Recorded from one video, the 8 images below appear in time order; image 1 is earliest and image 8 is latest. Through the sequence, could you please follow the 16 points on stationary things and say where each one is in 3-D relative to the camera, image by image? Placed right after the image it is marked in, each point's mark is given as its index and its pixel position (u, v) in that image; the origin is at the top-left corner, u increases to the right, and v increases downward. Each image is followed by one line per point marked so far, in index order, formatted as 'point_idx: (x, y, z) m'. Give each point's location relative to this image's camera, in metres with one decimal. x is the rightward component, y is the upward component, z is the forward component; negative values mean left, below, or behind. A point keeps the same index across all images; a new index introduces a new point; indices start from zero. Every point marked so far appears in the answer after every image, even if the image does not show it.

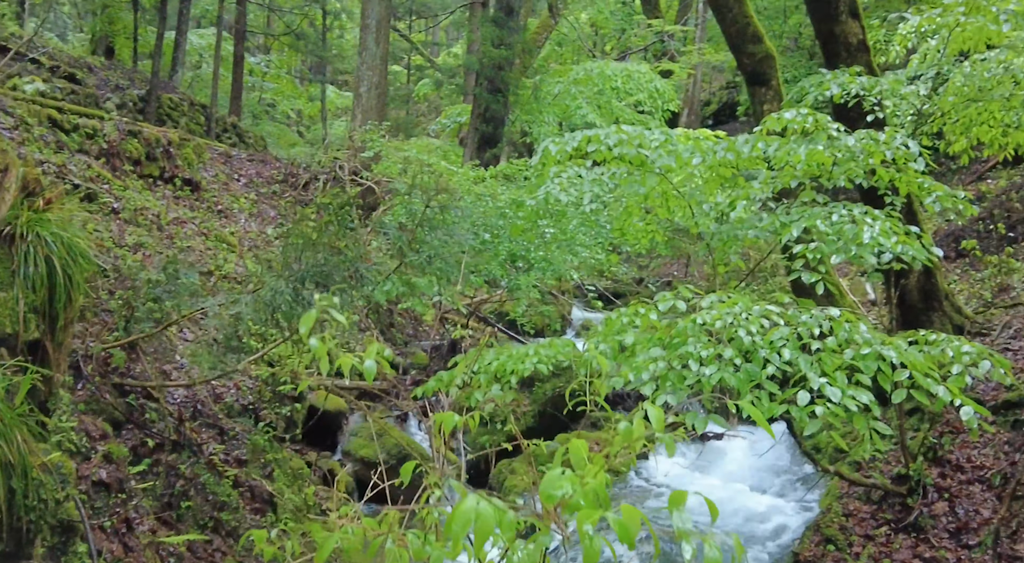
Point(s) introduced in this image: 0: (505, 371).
0: (0.0, -0.6, +6.3) m
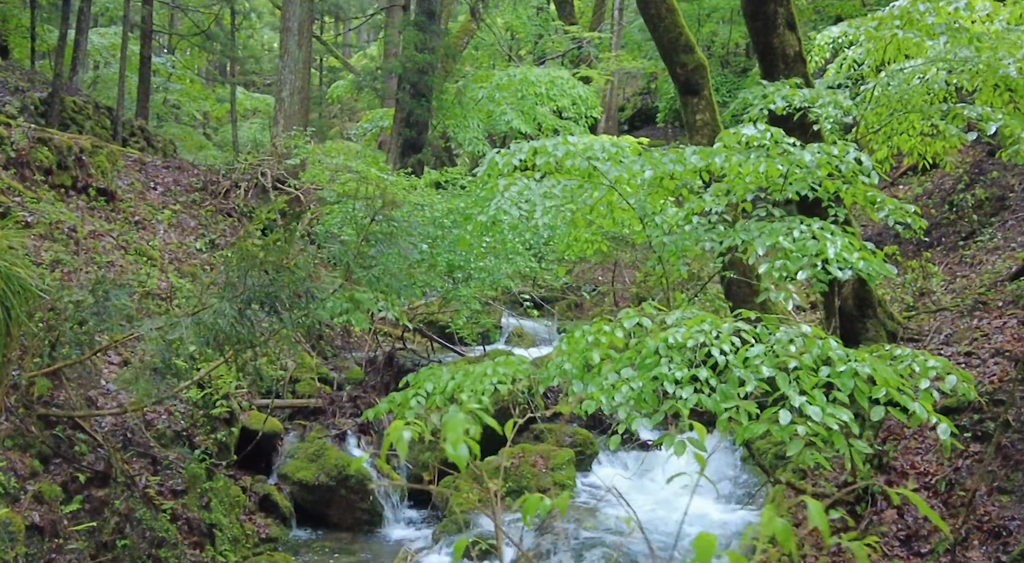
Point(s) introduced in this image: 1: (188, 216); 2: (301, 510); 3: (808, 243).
0: (-0.3, -0.7, +6.1) m
1: (-4.1, +0.8, +11.8) m
2: (-1.9, -2.0, +8.3) m
3: (+1.7, +0.2, +5.2) m
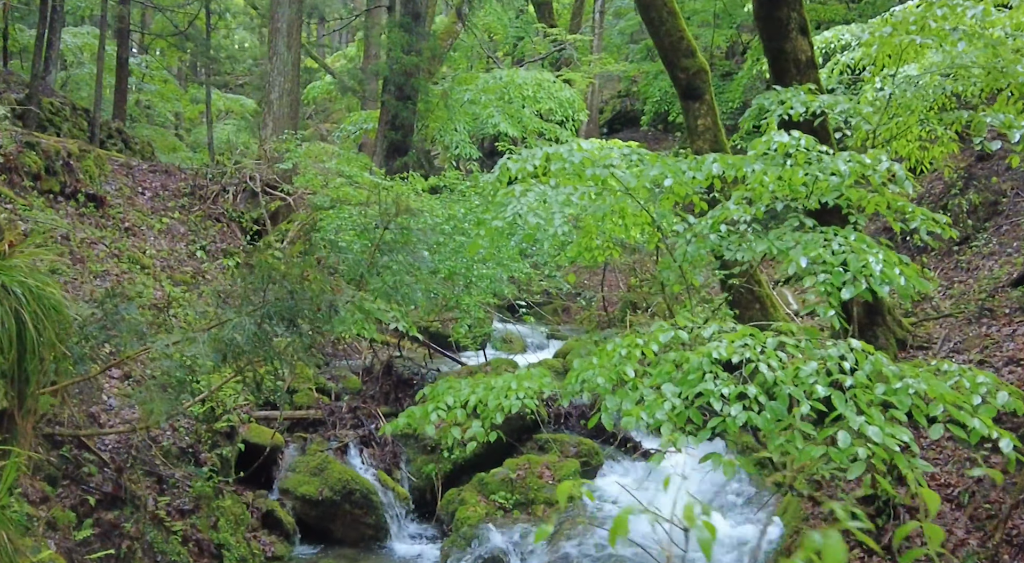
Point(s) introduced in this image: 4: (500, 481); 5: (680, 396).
0: (-0.2, -0.8, +5.9) m
1: (-4.2, +0.7, +11.5) m
2: (-1.8, -2.1, +8.1) m
3: (+1.9, +0.2, +5.1) m
4: (-0.1, -1.8, +8.6) m
5: (+0.8, -0.6, +4.6) m
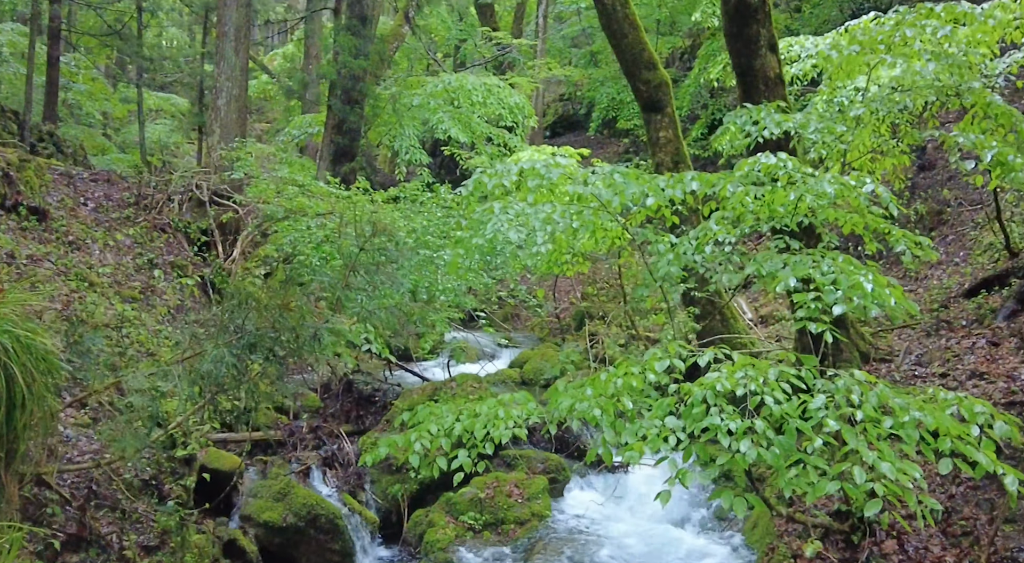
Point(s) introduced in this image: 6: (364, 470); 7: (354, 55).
0: (-0.3, -0.9, +5.7) m
1: (-4.6, +0.6, +11.1) m
2: (-2.1, -2.3, +7.8) m
3: (+1.8, 0.0, +5.1) m
4: (-0.4, -2.0, +8.4) m
5: (+0.8, -0.7, +4.5) m
6: (-1.4, -1.8, +8.9) m
7: (-3.1, +4.5, +18.4) m
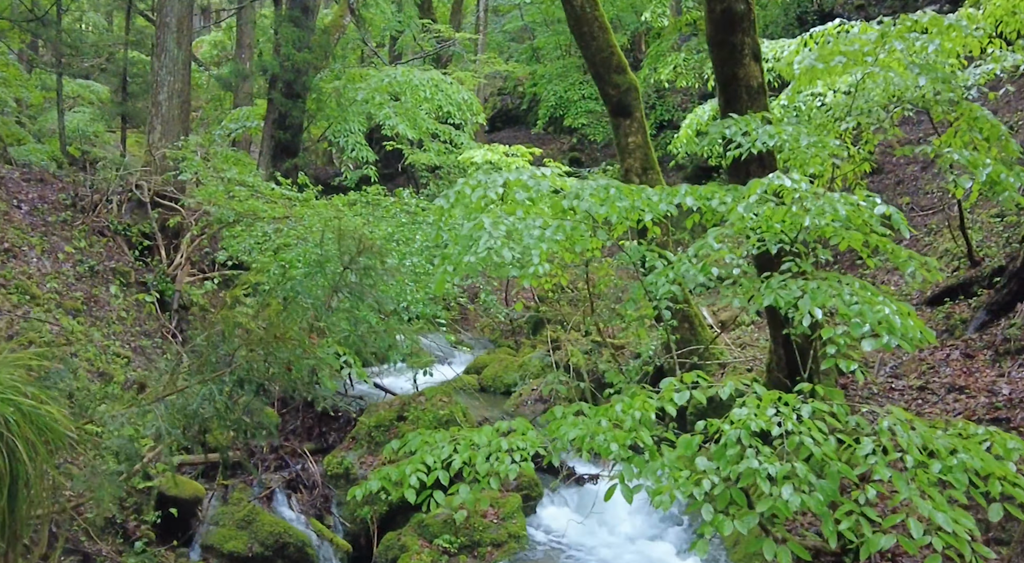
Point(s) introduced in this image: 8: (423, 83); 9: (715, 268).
0: (-0.3, -1.1, +5.4) m
1: (-5.0, +0.5, +10.3) m
2: (-2.2, -2.4, +7.3) m
3: (+1.9, -0.1, +4.9) m
4: (-0.6, -2.1, +8.1) m
5: (+0.9, -0.9, +4.2) m
6: (-1.7, -1.9, +8.5) m
7: (-4.1, +4.5, +17.8) m
8: (-1.7, +3.8, +17.8) m
9: (+1.3, +0.1, +6.0) m
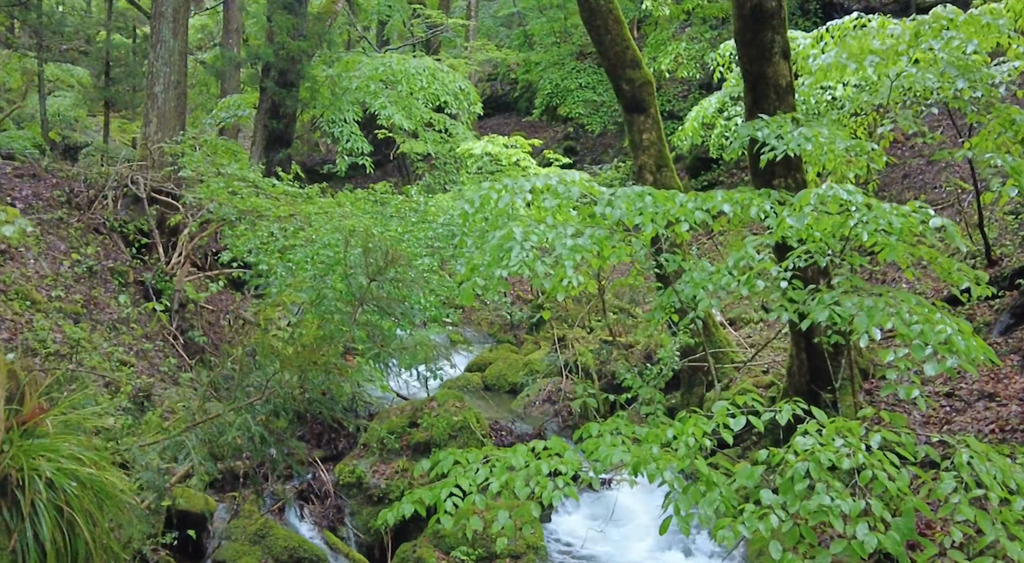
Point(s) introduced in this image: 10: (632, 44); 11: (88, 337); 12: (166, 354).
0: (0.0, -1.2, +5.2) m
1: (-4.9, +0.5, +10.0) m
2: (-2.0, -2.5, +7.1) m
3: (+2.1, -0.2, +4.7) m
4: (-0.4, -2.1, +7.9) m
5: (+1.2, -1.0, +4.0) m
6: (-1.5, -2.0, +8.3) m
7: (-4.1, +4.6, +17.4) m
8: (-1.7, +3.9, +17.4) m
9: (+1.5, 0.0, +5.8) m
10: (+1.3, +2.5, +9.9) m
11: (-3.7, -0.5, +8.0) m
12: (-3.5, -0.7, +9.4) m
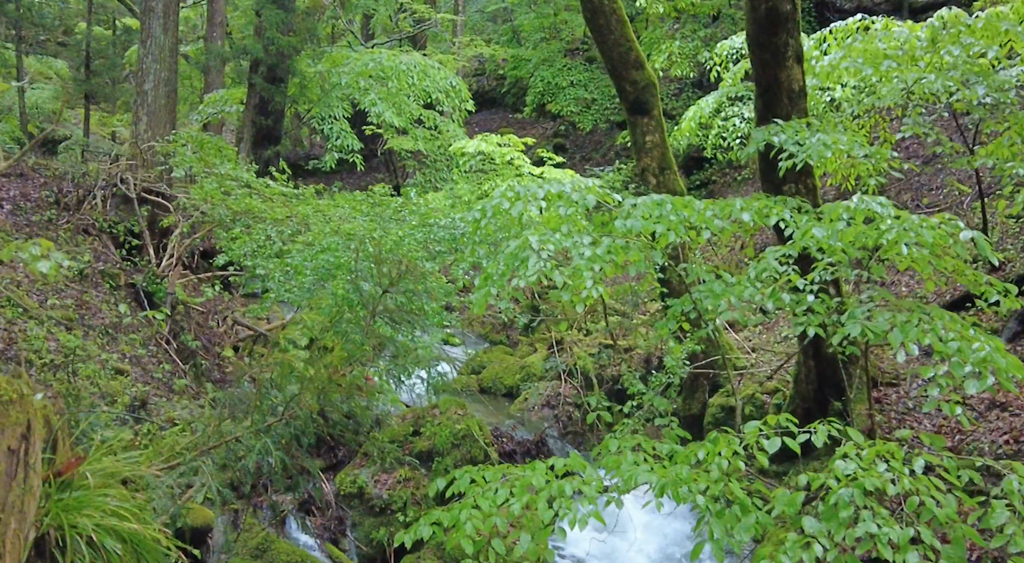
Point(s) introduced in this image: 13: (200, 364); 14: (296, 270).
0: (+0.1, -1.2, +5.0) m
1: (-4.9, +0.4, +9.7) m
2: (-2.0, -2.5, +6.9) m
3: (+2.2, -0.3, +4.6) m
4: (-0.4, -2.2, +7.7) m
5: (+1.3, -1.0, +3.9) m
6: (-1.5, -2.0, +8.1) m
7: (-4.3, +4.6, +17.1) m
8: (-1.9, +3.9, +17.2) m
9: (+1.6, -0.1, +5.7) m
10: (+1.3, +2.5, +9.8) m
11: (-3.6, -0.5, +7.8) m
12: (-3.5, -0.8, +9.1) m
13: (-3.2, -0.8, +9.6) m
14: (-2.1, +0.1, +9.2) m
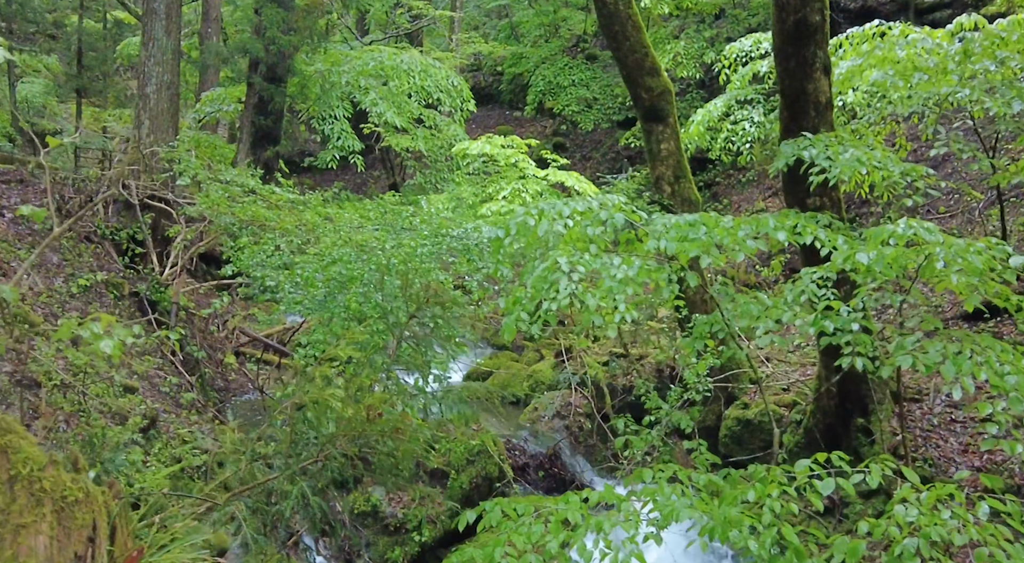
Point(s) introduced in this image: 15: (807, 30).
0: (+0.3, -1.4, +4.8) m
1: (-4.8, +0.3, +9.5) m
2: (-1.8, -2.6, +6.7) m
3: (+2.4, -0.5, +4.4) m
4: (-0.2, -2.3, +7.5) m
5: (+1.5, -1.2, +3.7) m
6: (-1.3, -2.1, +7.9) m
7: (-4.2, +4.6, +16.8) m
8: (-1.8, +3.9, +17.0) m
9: (+1.8, -0.2, +5.5) m
10: (+1.4, +2.4, +9.6) m
11: (-3.5, -0.7, +7.6) m
12: (-3.3, -0.9, +8.9) m
13: (-3.1, -1.0, +9.4) m
14: (-2.0, 0.0, +9.0) m
15: (+2.2, +1.9, +7.1) m
